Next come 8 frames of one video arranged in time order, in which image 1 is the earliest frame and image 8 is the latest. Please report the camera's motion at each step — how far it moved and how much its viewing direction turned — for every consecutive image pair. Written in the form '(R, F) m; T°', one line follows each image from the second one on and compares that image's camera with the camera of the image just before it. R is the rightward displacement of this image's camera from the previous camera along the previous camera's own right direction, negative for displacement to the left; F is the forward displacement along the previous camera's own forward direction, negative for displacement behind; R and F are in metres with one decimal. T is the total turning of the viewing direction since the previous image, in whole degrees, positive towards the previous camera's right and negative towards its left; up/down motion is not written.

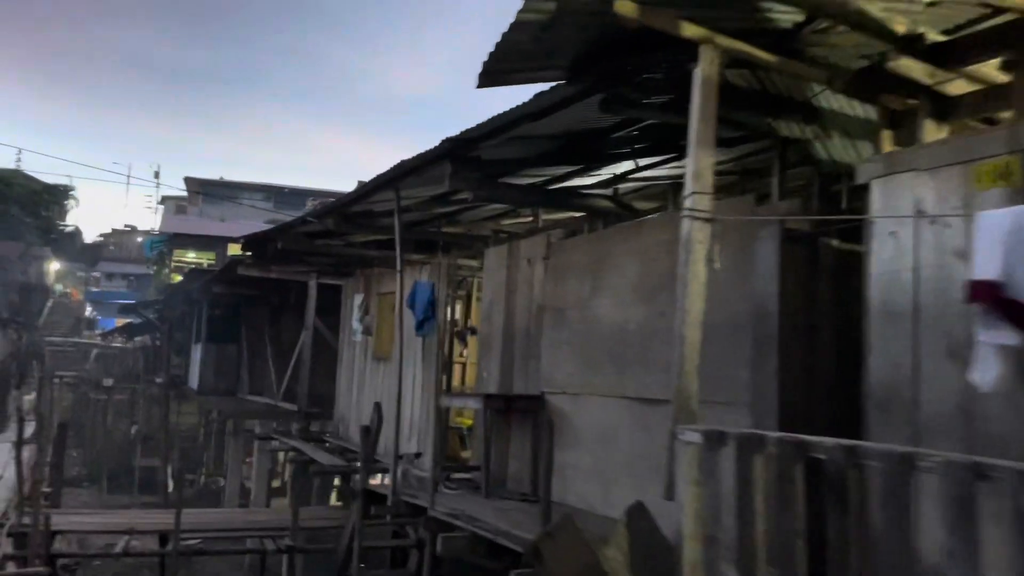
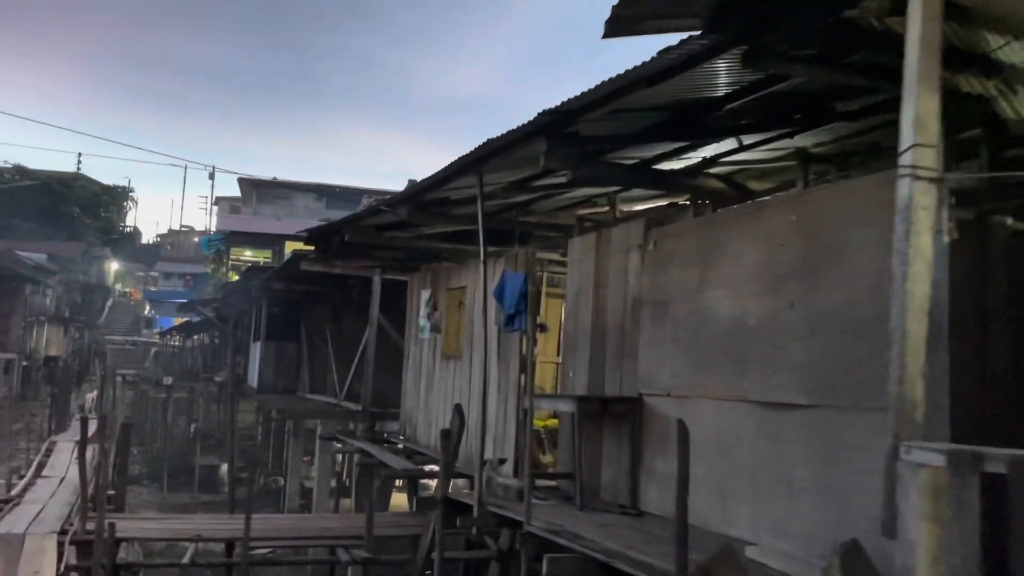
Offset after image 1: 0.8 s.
(-0.3, +0.5) m; -3°
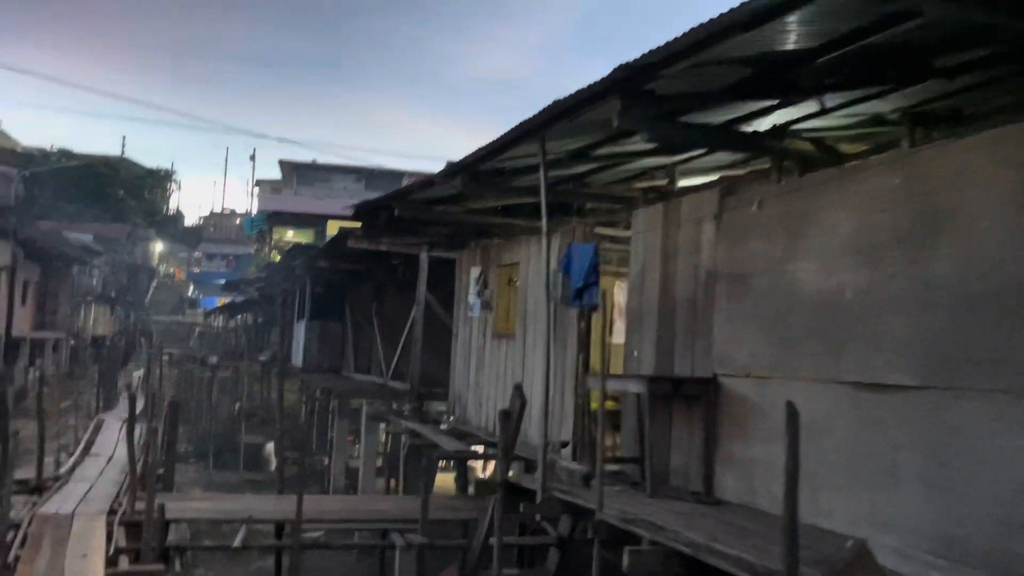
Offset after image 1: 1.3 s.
(-0.2, +0.3) m; -3°
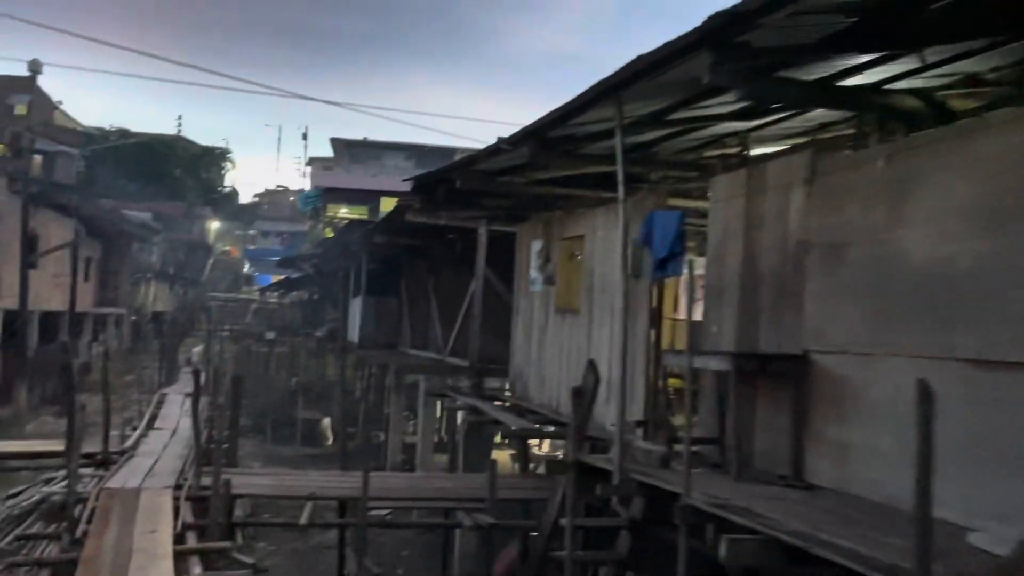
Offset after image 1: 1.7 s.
(-0.2, +0.3) m; -3°
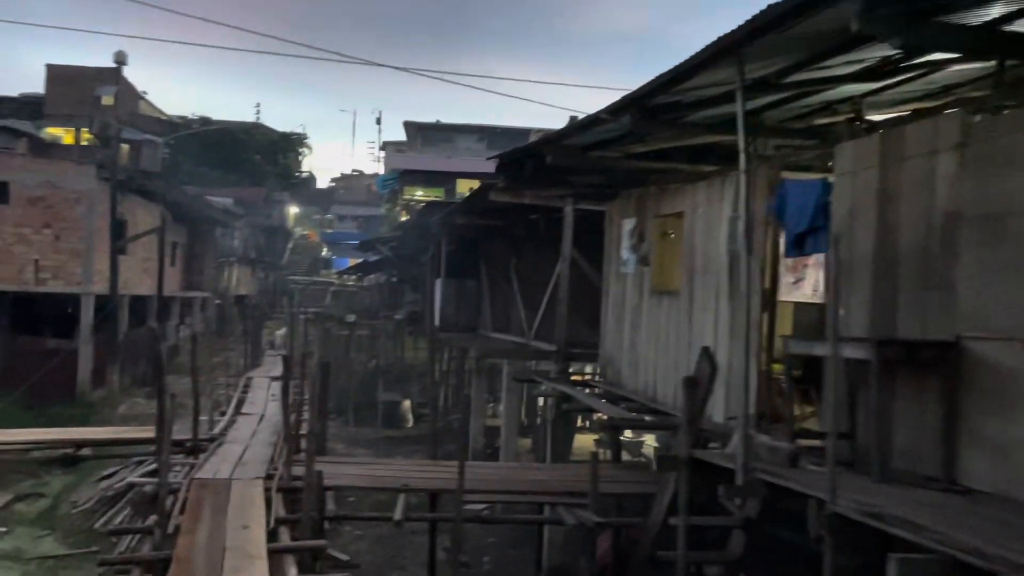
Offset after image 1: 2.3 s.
(-0.2, +0.4) m; -5°
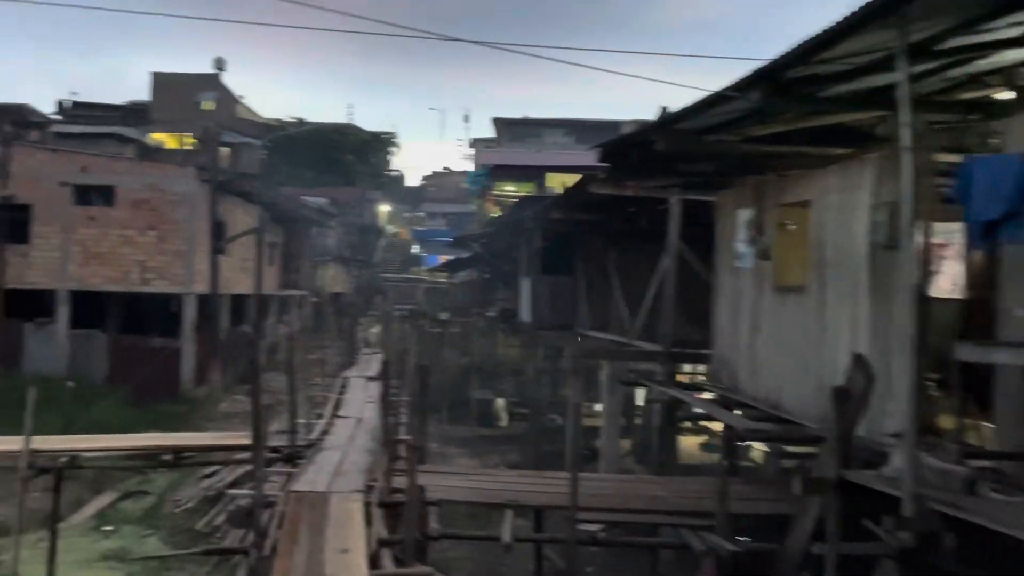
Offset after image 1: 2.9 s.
(-0.2, +0.5) m; -6°
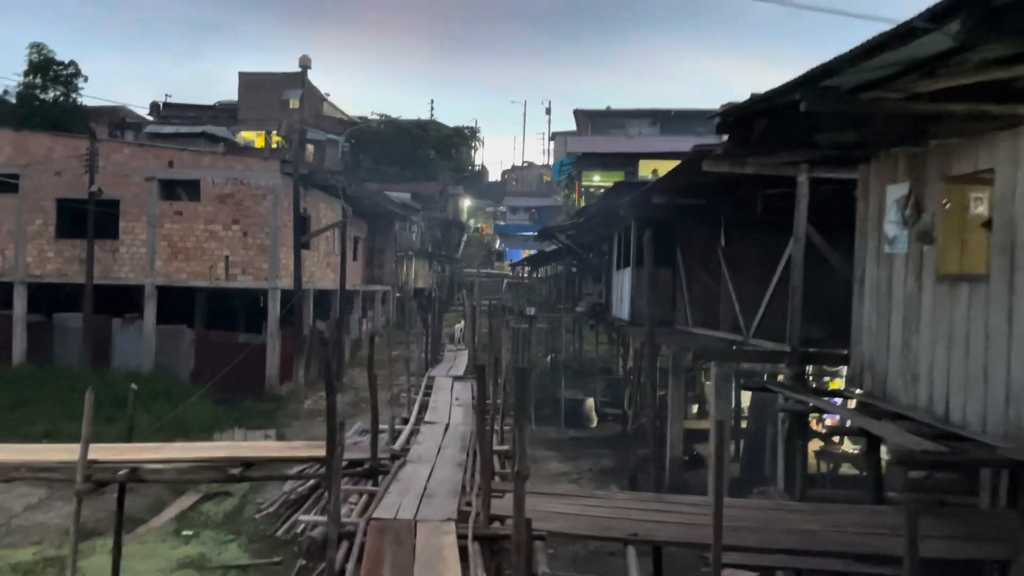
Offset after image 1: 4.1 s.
(-0.2, +1.0) m; -5°
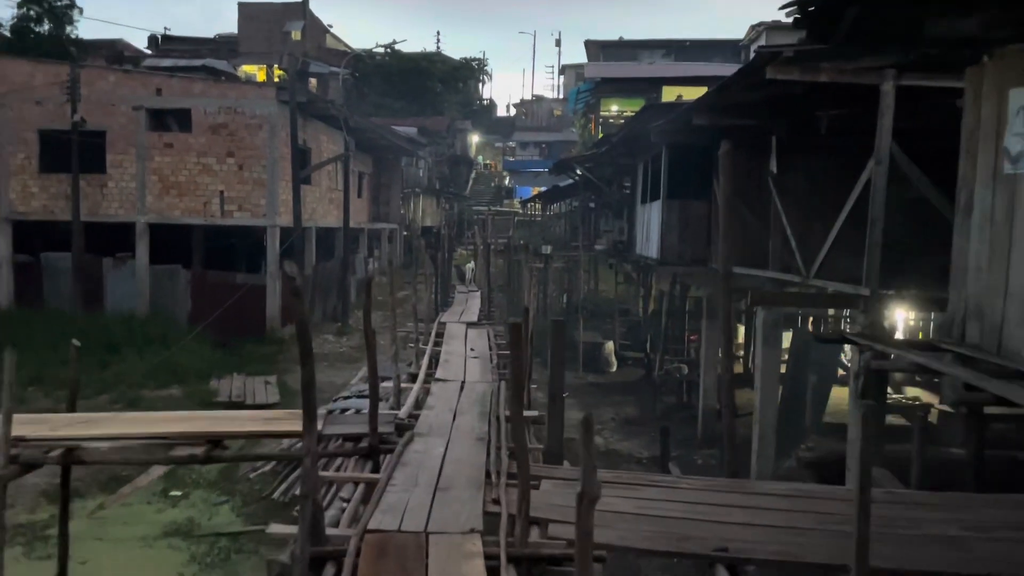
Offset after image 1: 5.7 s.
(-0.1, +1.3) m; -1°
